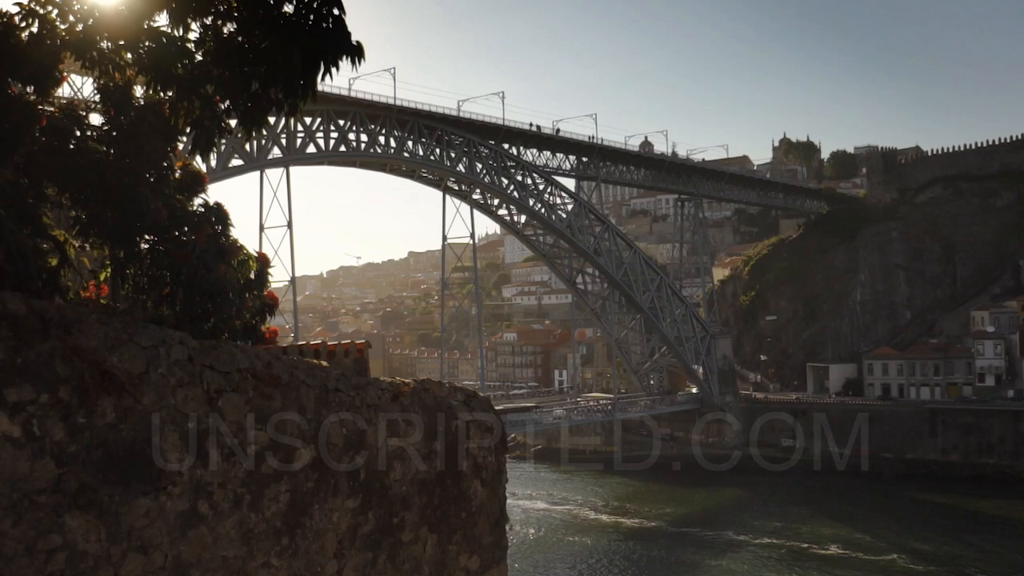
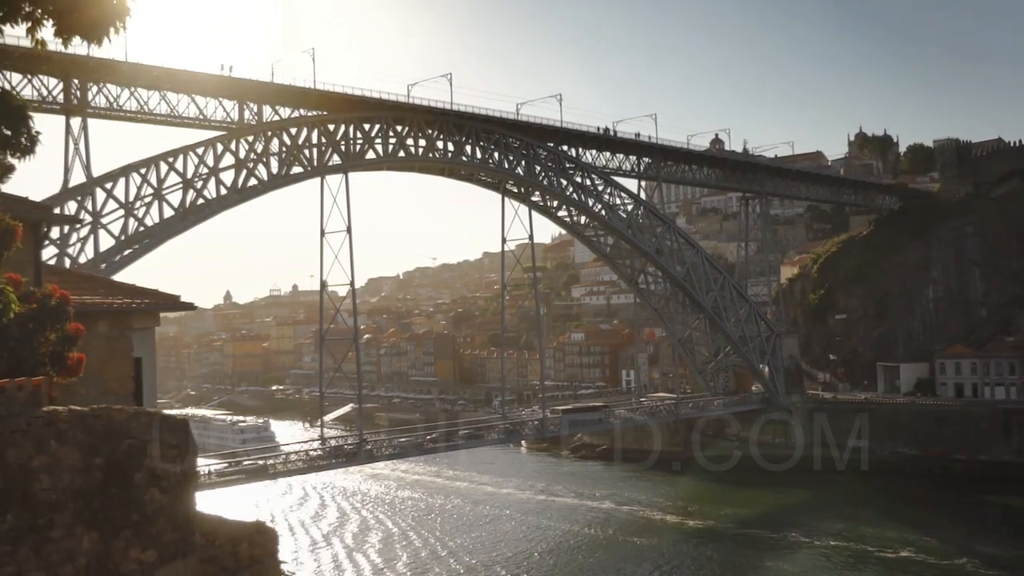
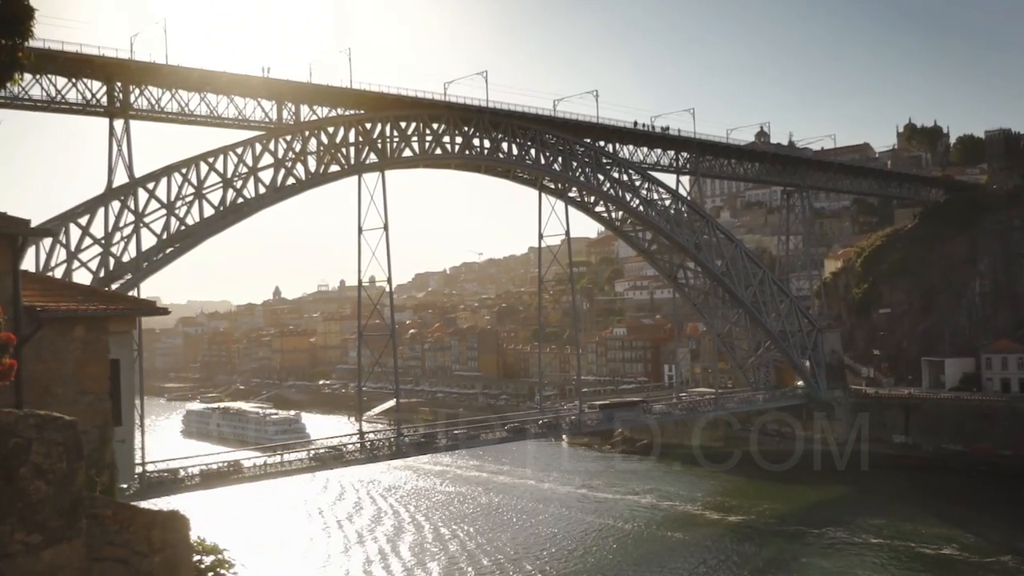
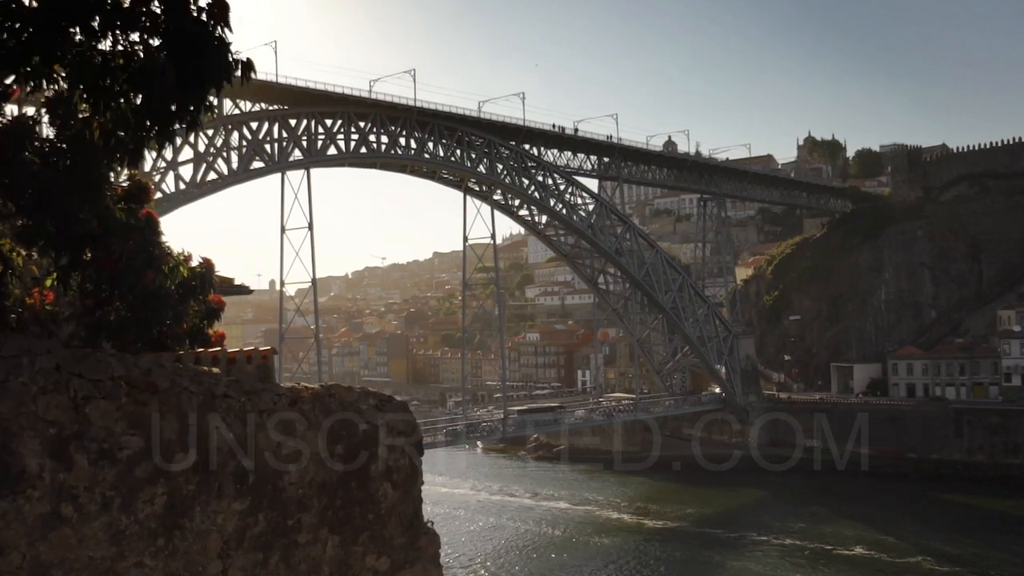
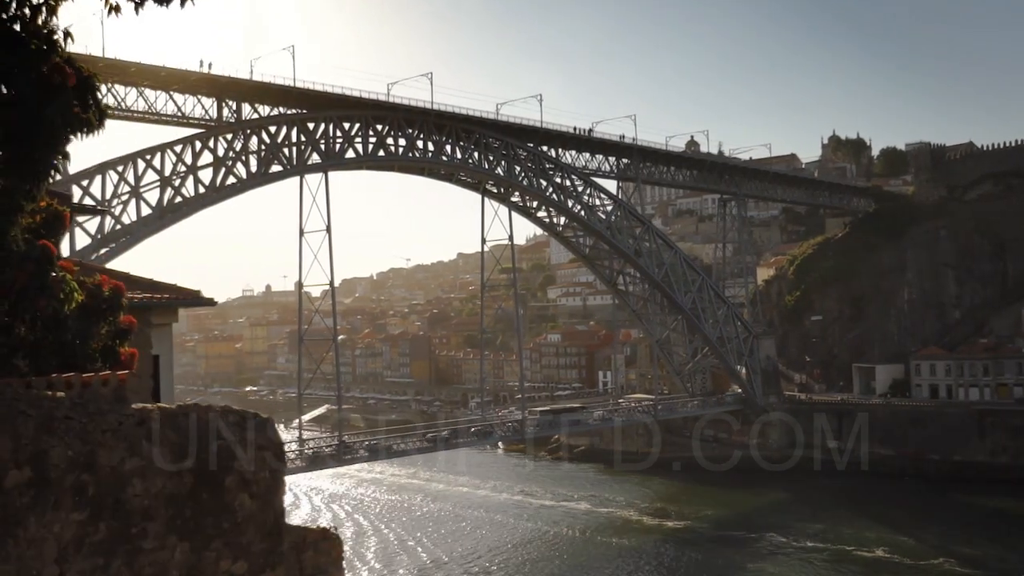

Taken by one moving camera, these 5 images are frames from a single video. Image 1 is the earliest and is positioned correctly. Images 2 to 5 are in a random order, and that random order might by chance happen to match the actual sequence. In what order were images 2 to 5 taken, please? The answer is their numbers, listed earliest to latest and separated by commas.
4, 5, 2, 3
